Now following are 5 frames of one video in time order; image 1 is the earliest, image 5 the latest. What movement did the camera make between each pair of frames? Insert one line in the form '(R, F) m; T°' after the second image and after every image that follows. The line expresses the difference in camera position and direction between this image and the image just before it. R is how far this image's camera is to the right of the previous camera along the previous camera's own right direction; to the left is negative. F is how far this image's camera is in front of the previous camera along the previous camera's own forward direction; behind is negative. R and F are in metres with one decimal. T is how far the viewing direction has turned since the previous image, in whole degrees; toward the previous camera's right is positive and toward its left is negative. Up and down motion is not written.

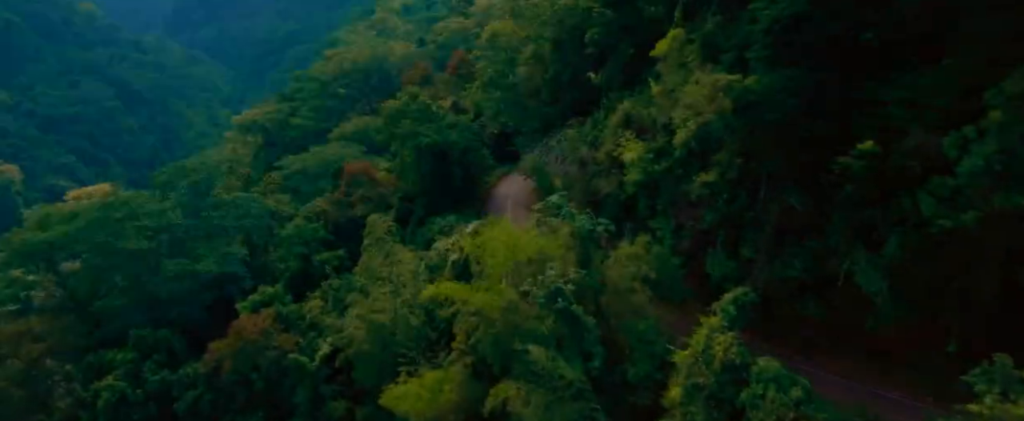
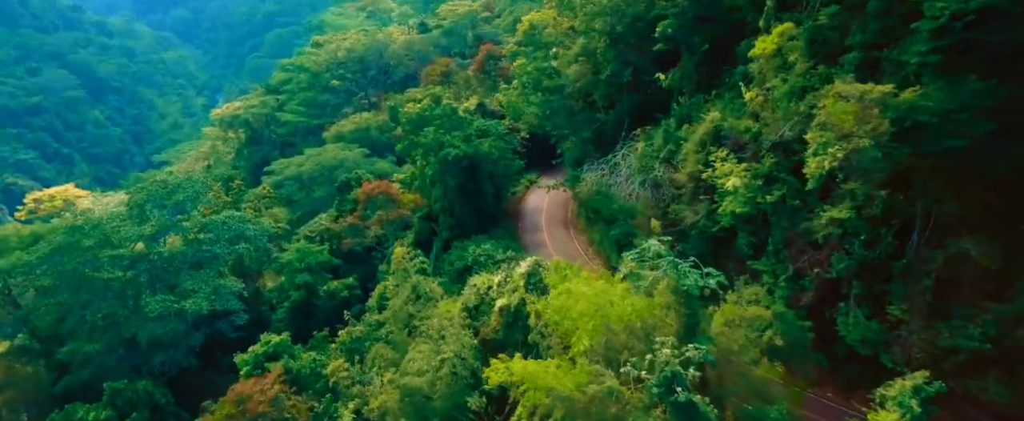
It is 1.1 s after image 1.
(-2.4, +6.0) m; +2°
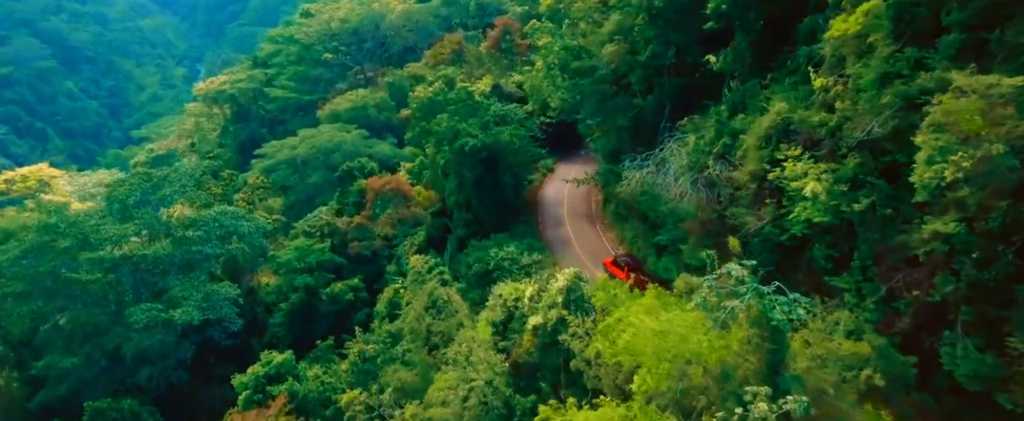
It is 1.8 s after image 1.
(-1.3, +3.4) m; +1°
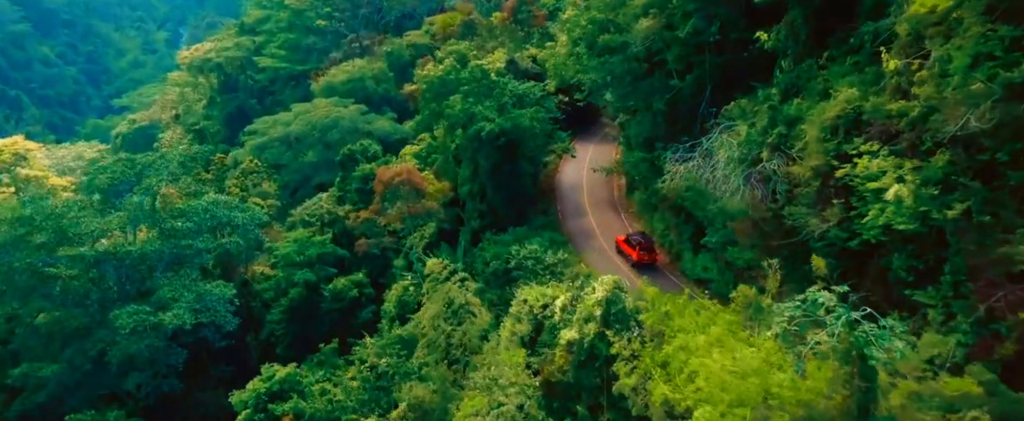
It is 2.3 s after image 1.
(-0.9, +2.7) m; +1°
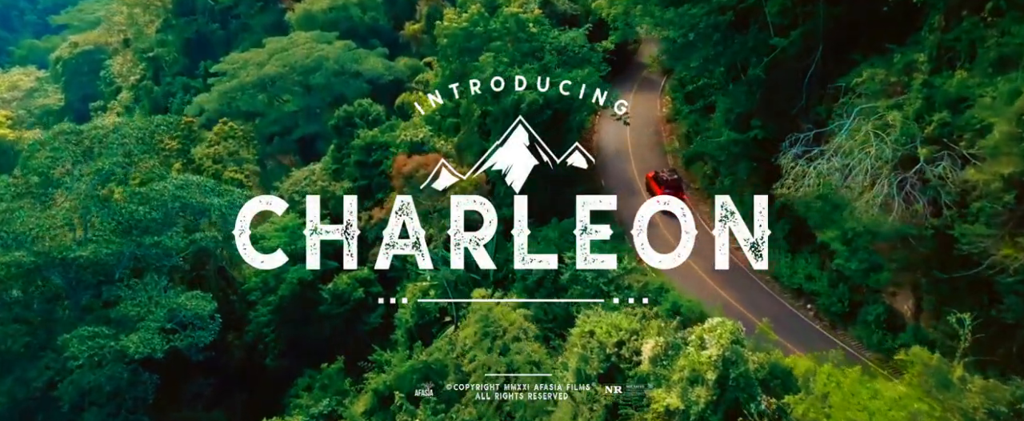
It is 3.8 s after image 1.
(-1.8, +5.7) m; +2°
